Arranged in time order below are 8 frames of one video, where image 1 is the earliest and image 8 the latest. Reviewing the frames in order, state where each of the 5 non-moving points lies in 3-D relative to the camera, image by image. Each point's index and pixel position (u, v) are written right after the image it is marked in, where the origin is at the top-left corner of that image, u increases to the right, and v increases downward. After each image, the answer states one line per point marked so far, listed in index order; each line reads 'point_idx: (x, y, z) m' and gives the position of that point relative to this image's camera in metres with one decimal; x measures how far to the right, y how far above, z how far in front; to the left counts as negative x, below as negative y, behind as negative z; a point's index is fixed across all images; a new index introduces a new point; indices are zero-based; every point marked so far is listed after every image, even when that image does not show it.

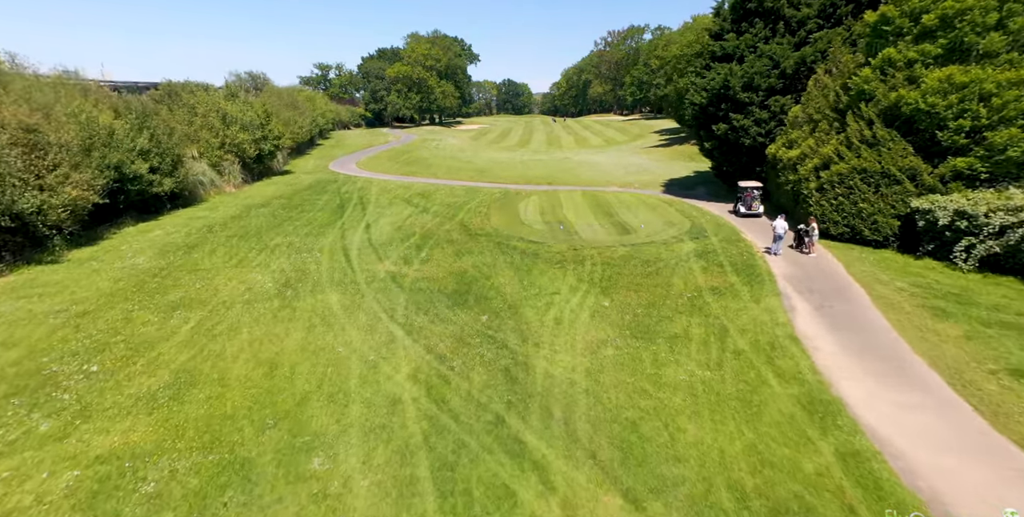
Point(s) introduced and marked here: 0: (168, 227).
0: (-12.7, +1.2, +18.0) m
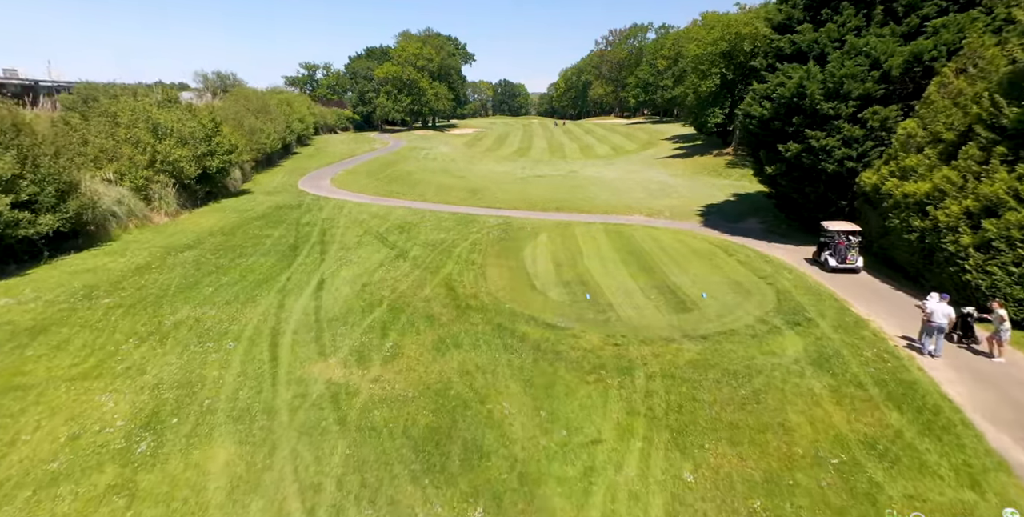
0: (-12.6, -0.8, +12.8) m
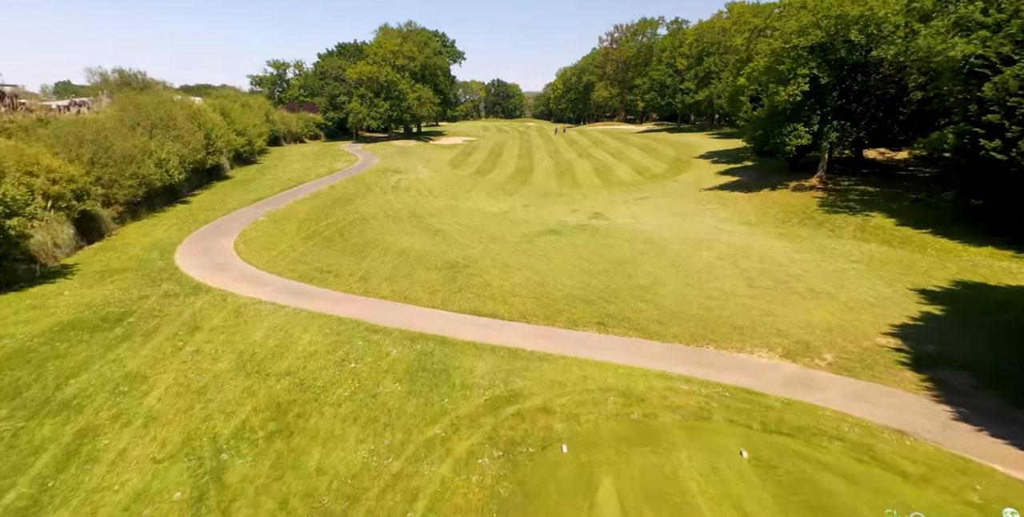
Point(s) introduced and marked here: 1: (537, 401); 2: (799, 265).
0: (-12.2, -5.1, +0.8) m
1: (+0.6, -2.6, +10.0) m
2: (+10.6, -0.1, +17.8) m
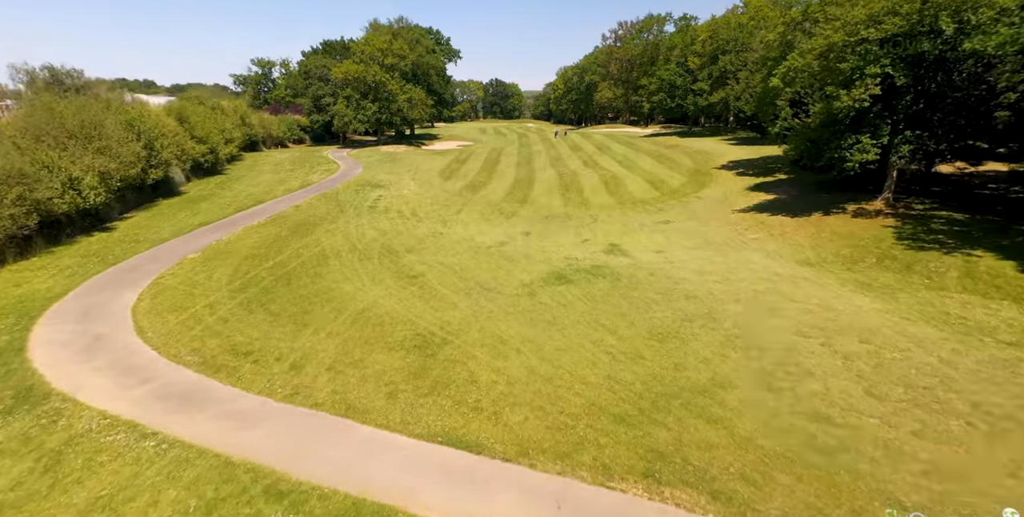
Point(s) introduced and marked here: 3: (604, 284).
0: (-12.3, -7.2, -5.0) m
1: (+0.5, -4.7, +4.3) m
2: (+10.5, -2.2, +12.1) m
3: (+3.6, -0.9, +18.7) m
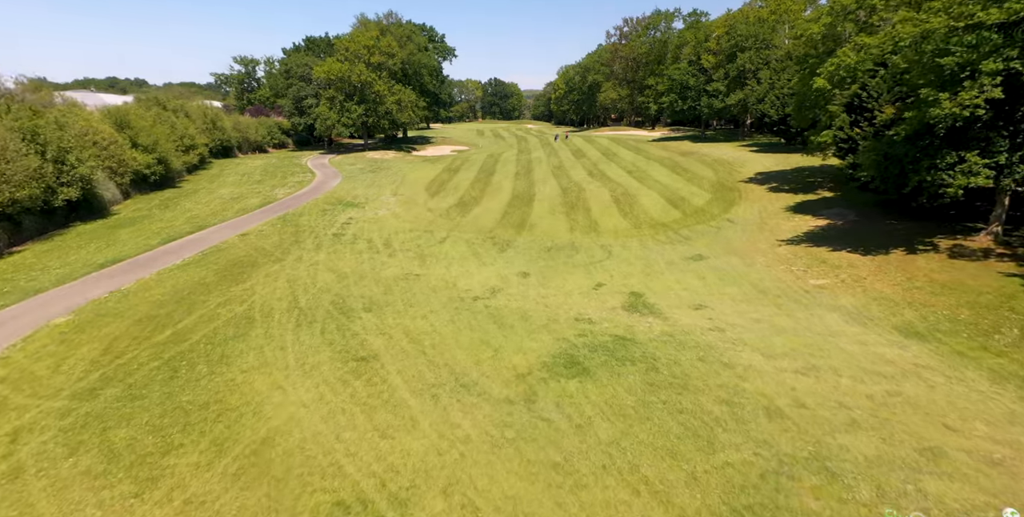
0: (-12.6, -9.3, -11.1) m
1: (+0.2, -6.8, -1.8) m
2: (+10.2, -4.3, +6.0) m
3: (+3.3, -3.0, +12.7) m
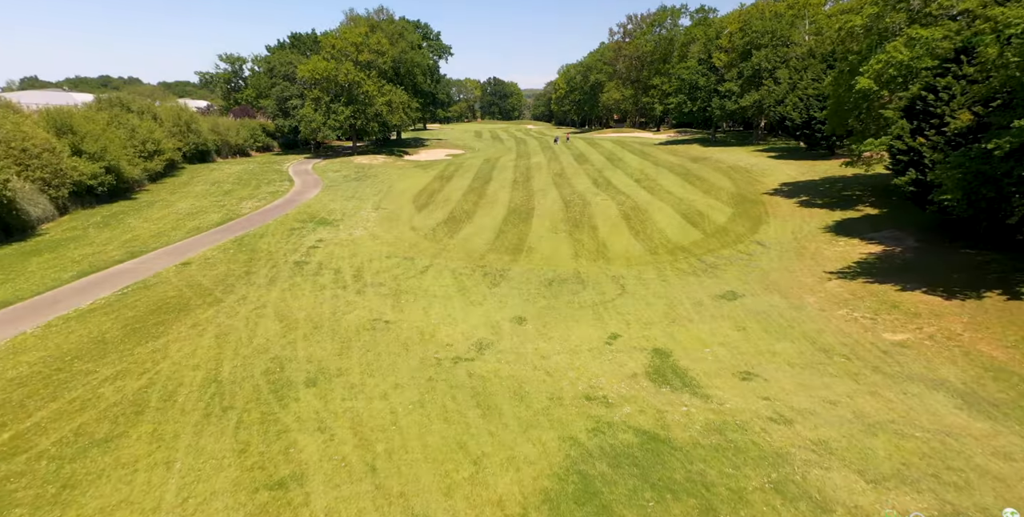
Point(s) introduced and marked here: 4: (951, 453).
0: (-12.8, -10.8, -15.6) m
1: (-0.1, -8.4, -6.3) m
2: (+9.9, -5.9, +1.5) m
3: (+3.0, -4.6, +8.1) m
4: (+9.3, -4.2, +10.1) m
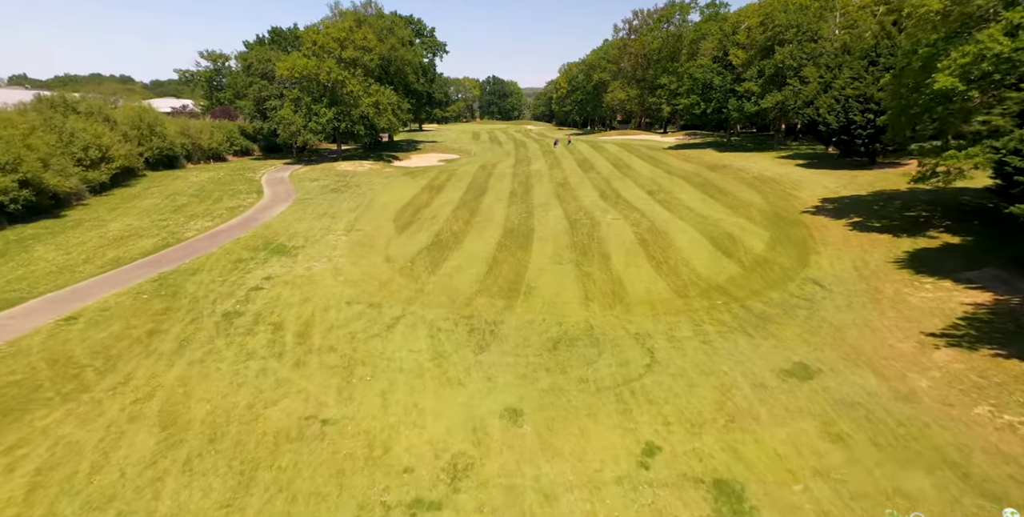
0: (-13.1, -12.7, -21.3) m
1: (-0.3, -10.3, -12.0) m
2: (+9.7, -7.8, -4.1) m
3: (+2.8, -6.6, +2.5) m
4: (+9.1, -6.1, +4.5) m
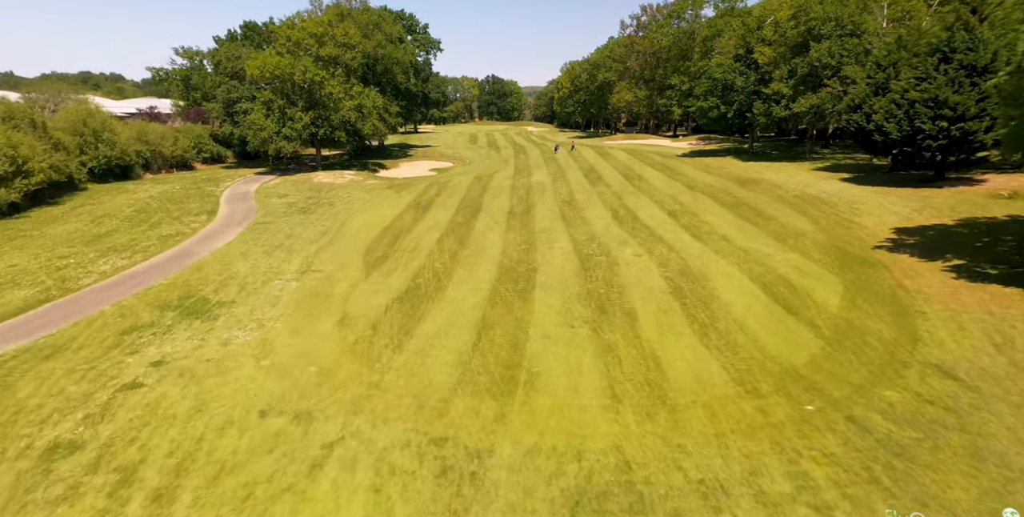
0: (-13.2, -15.2, -28.3) m
1: (-0.5, -12.8, -19.0) m
2: (+9.5, -10.3, -11.1) m
3: (+2.6, -9.1, -4.5) m
4: (+8.9, -8.6, -2.5) m
